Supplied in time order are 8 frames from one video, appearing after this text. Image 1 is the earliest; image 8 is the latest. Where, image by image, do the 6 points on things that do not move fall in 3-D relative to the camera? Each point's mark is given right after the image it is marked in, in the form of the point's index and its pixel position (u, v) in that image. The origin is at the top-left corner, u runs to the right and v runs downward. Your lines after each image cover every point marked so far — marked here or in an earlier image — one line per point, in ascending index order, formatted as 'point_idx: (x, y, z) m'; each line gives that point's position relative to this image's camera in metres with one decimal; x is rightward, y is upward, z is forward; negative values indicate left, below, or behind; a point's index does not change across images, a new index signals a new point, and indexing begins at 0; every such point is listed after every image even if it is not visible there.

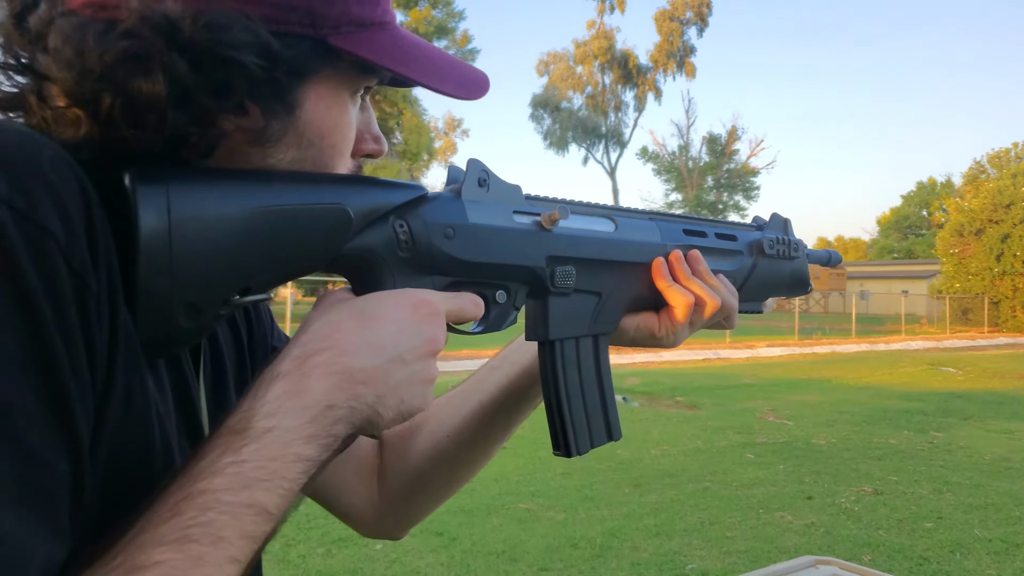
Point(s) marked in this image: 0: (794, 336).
0: (+4.8, -0.8, +12.3) m
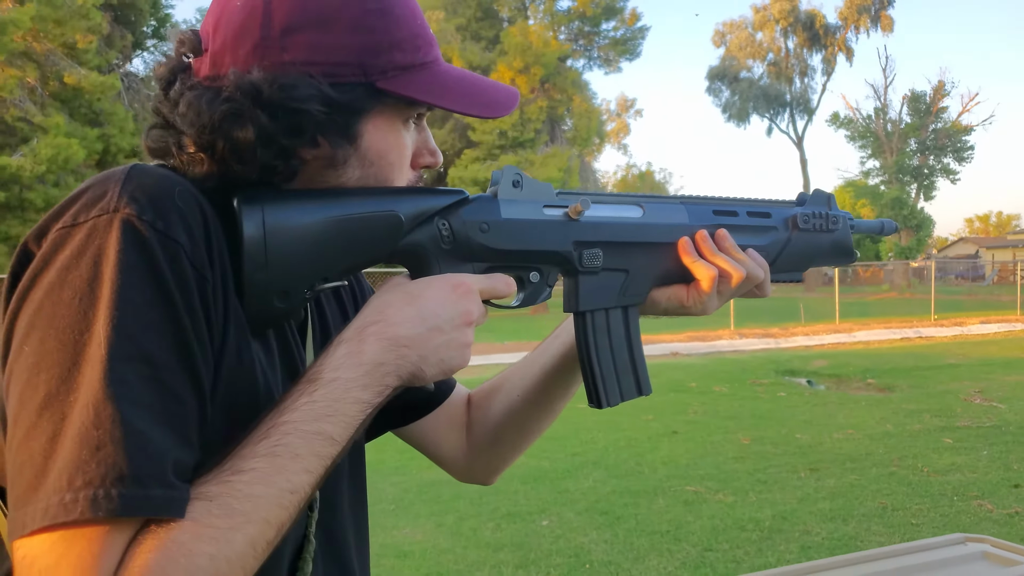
0: (+7.6, -0.4, +11.0) m
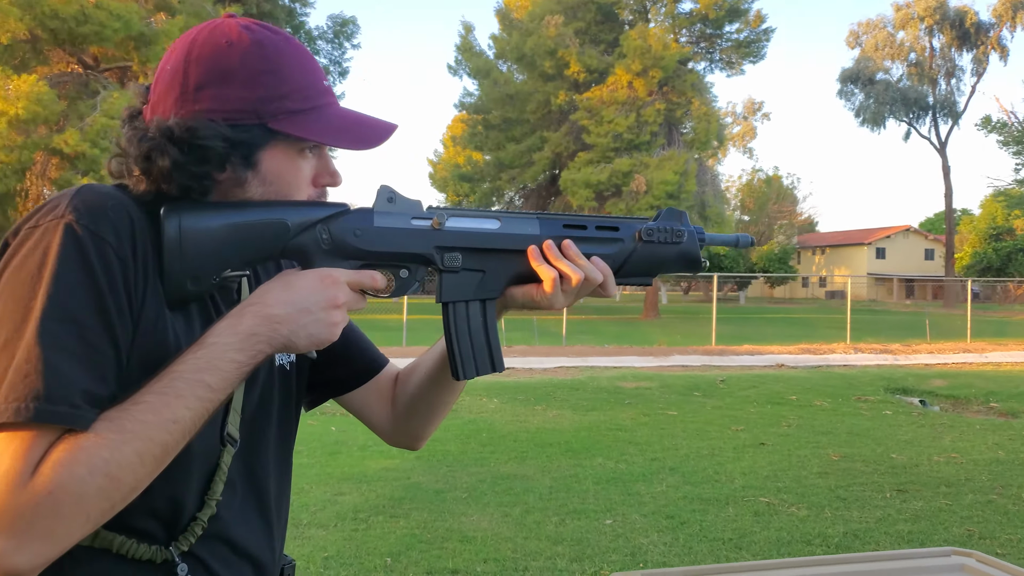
0: (+8.9, -0.7, +9.9) m
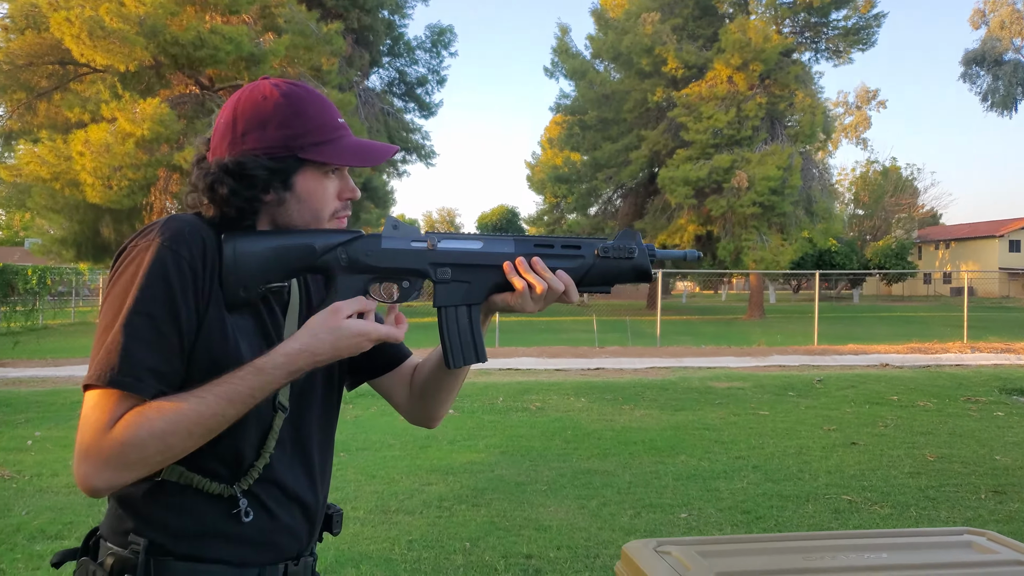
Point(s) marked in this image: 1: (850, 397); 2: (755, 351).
0: (+10.0, -0.6, +8.8) m
1: (+5.0, -1.6, +10.7) m
2: (+5.8, -1.5, +16.9) m
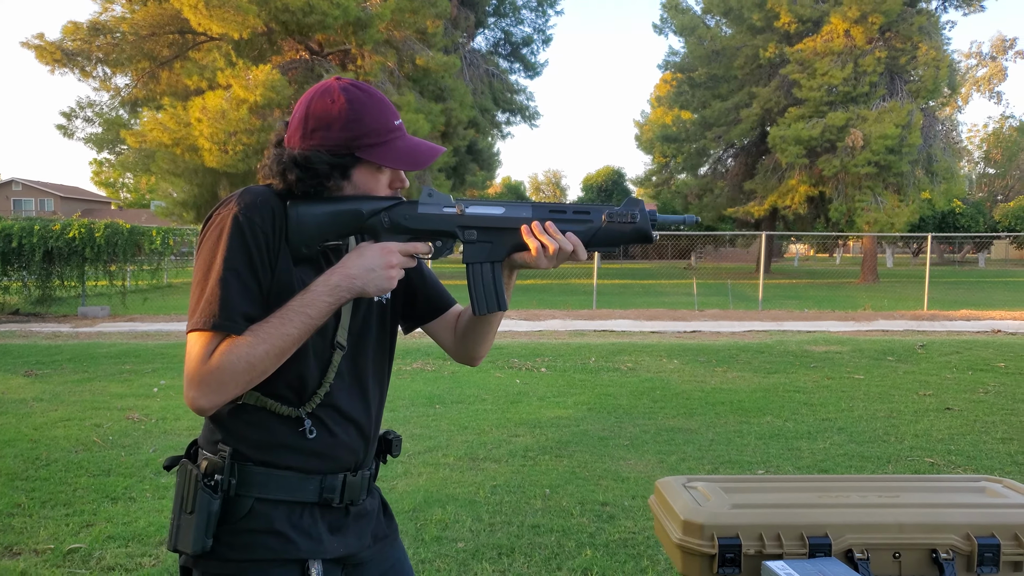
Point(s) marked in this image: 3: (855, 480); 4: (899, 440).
0: (+10.9, -0.2, +7.6) m
1: (+6.3, -1.1, +10.2) m
2: (+7.9, -0.6, +16.3) m
3: (+1.1, -0.6, +2.2) m
4: (+3.6, -1.4, +6.6) m
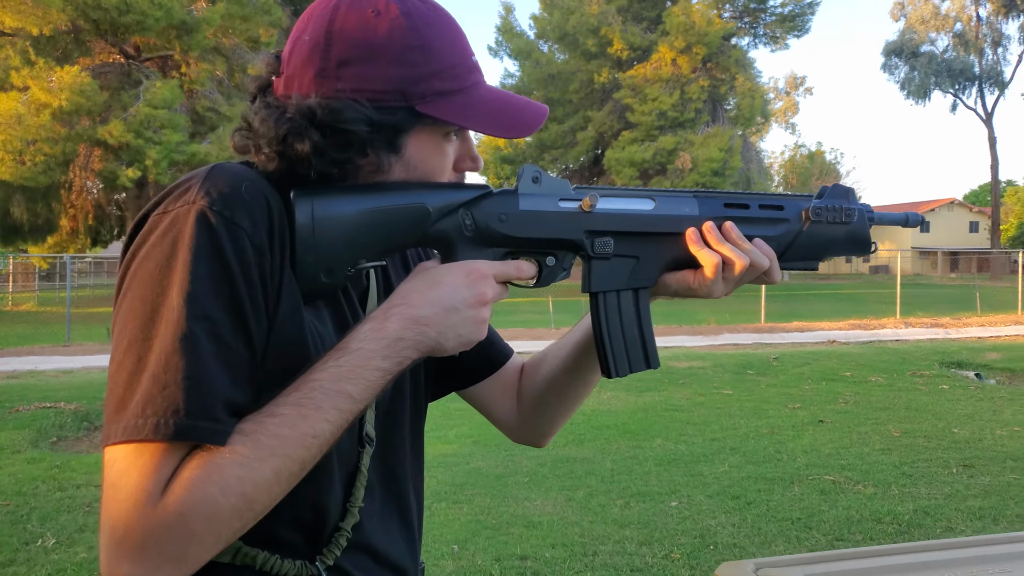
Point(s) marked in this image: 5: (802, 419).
0: (+9.5, -0.3, +9.3) m
1: (+4.5, -1.3, +10.8) m
2: (+4.6, -1.0, +17.1) m
3: (+1.1, -0.7, +1.8) m
4: (+2.6, -1.6, +6.6) m
5: (+3.3, -1.5, +8.1) m
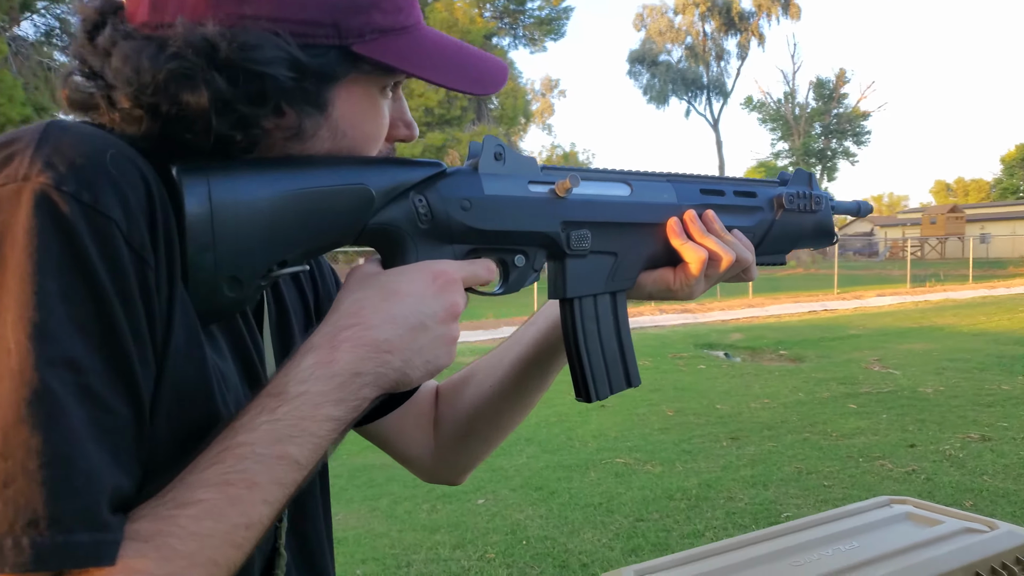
0: (+6.5, 0.0, +11.6) m
1: (+1.2, -1.2, +11.5) m
2: (-0.5, -0.9, +17.5) m
3: (+0.8, -0.7, +1.9) m
4: (+0.7, -1.5, +6.9) m
5: (+1.0, -1.4, +8.6) m
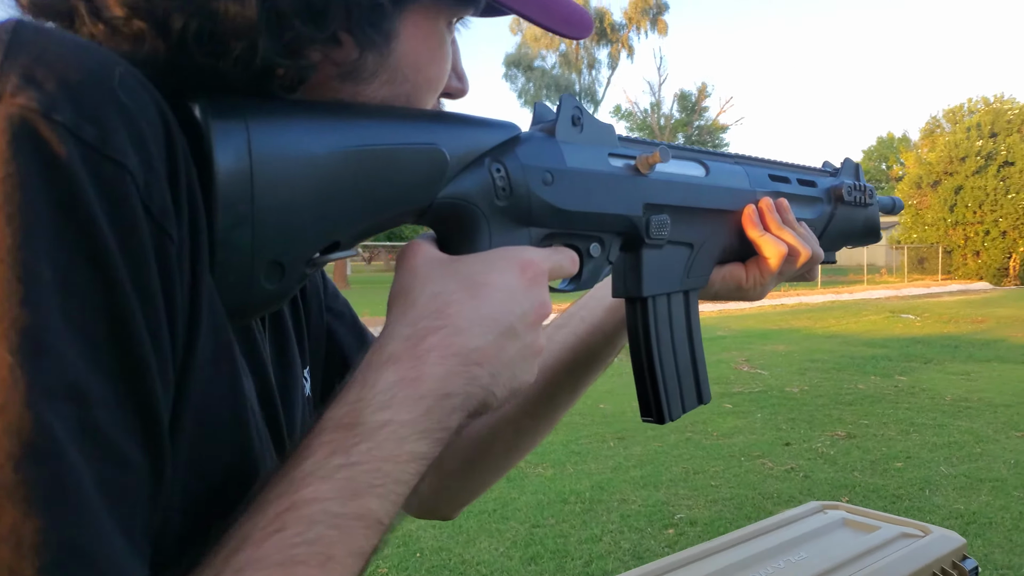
0: (+4.5, -0.1, +12.5) m
1: (-0.6, -1.2, +11.4) m
2: (-3.4, -0.9, +17.0) m
3: (+0.6, -0.7, +1.9) m
4: (-0.3, -1.5, +6.8) m
5: (-0.4, -1.4, +8.5) m
